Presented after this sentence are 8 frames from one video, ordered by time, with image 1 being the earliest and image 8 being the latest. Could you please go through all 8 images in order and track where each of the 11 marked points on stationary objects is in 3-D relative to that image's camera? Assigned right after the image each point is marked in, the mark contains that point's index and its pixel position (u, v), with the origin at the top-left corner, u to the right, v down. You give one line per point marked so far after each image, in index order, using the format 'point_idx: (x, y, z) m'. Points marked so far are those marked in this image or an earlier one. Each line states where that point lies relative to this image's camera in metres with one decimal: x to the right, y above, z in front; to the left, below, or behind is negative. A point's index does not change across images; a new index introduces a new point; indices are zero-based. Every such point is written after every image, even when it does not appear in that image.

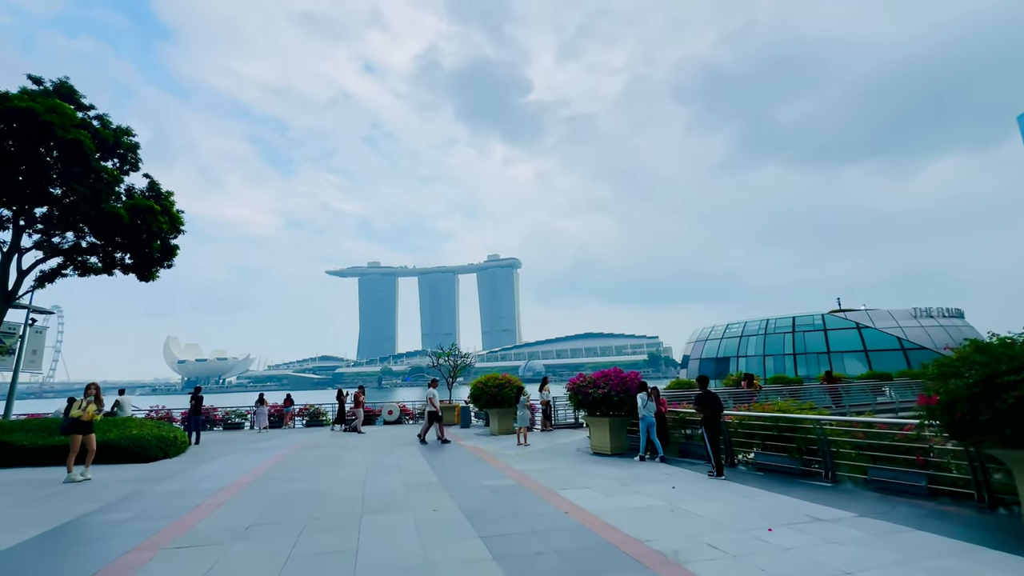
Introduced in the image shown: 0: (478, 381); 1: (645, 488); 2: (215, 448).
0: (-1.2, -3.4, +16.3) m
1: (+2.2, -3.3, +7.4) m
2: (-9.7, -5.2, +14.8) m
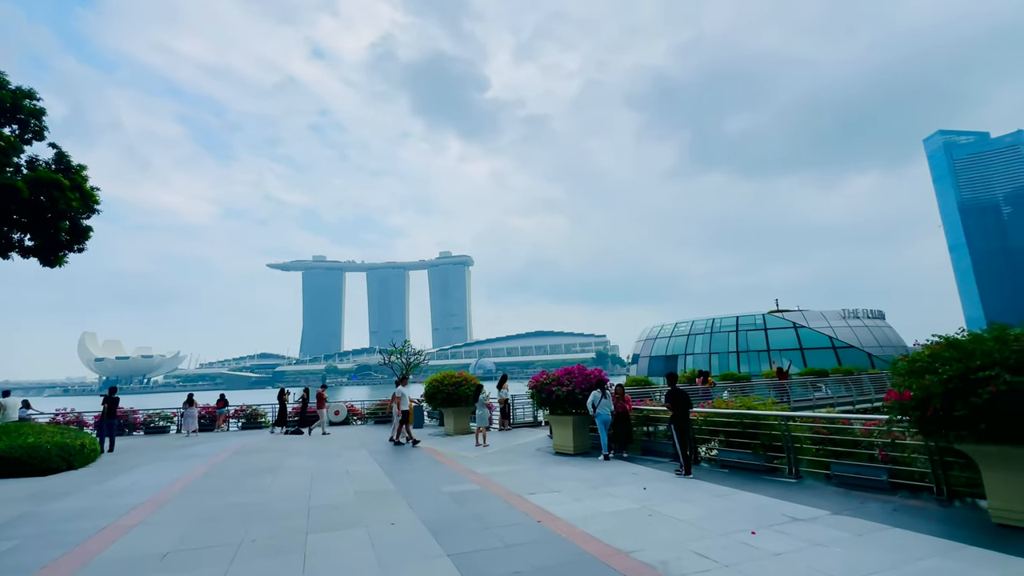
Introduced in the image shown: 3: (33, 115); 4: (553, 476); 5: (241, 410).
0: (-2.7, -3.1, +15.5) m
1: (+1.6, -3.2, +7.1) m
2: (-11.0, -4.8, +13.1) m
3: (-14.9, +5.3, +14.2) m
4: (+0.7, -3.4, +8.1) m
5: (-12.0, -5.4, +19.9) m
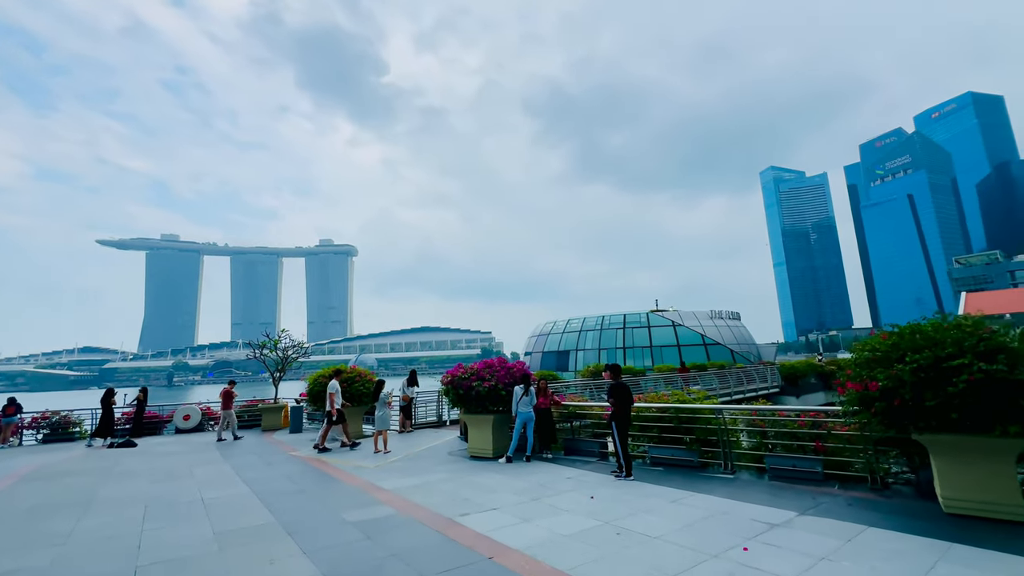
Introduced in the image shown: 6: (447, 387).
0: (-5.6, -2.5, +13.1) m
1: (+0.7, -2.8, +6.0) m
2: (-13.1, -3.9, +8.8) m
3: (-16.8, +6.4, +8.8) m
4: (-0.5, -3.0, +6.8) m
5: (-15.8, -4.4, +15.1) m
6: (-1.4, -2.2, +9.8) m
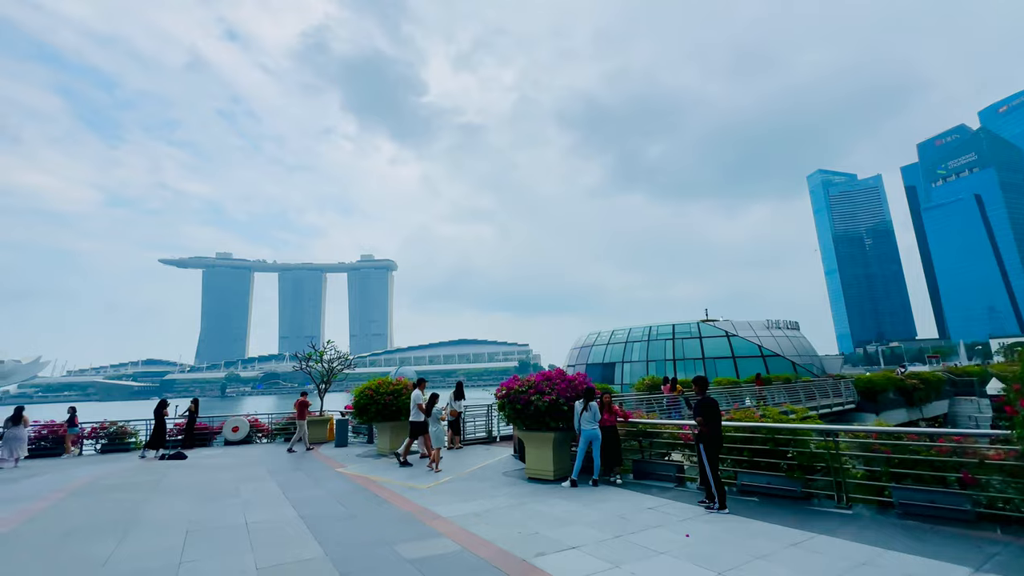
0: (-4.1, -2.8, +12.7) m
1: (+1.6, -2.8, +5.0) m
2: (-12.0, -4.1, +8.9) m
3: (-15.7, +6.1, +9.5) m
4: (+0.5, -3.1, +6.0) m
5: (-14.1, -4.8, +15.4) m
6: (-0.2, -2.3, +9.0) m
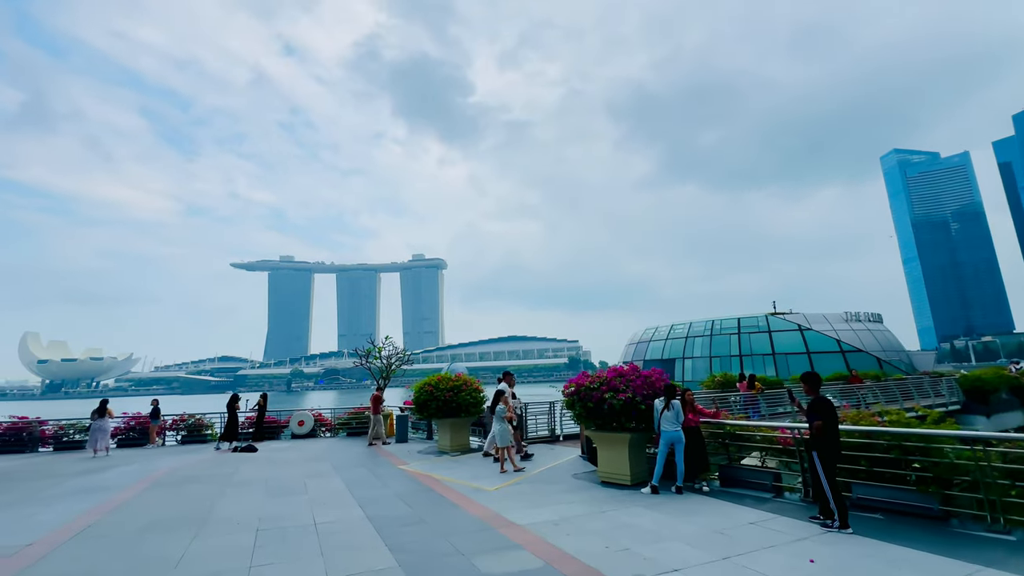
0: (-2.4, -2.6, +12.5) m
1: (+2.5, -2.6, +4.3) m
2: (-10.6, -4.1, +9.6) m
3: (-14.4, +6.1, +10.5) m
4: (+1.5, -2.9, +5.3) m
5: (-12.0, -4.8, +16.2) m
6: (+1.1, -2.1, +8.4) m
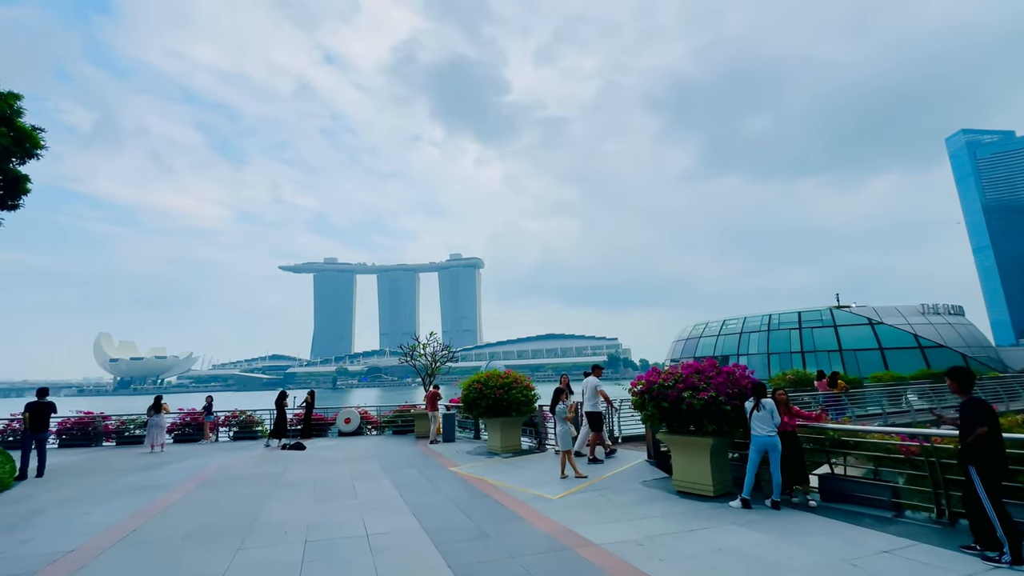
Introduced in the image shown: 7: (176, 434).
0: (-1.0, -2.4, +11.8) m
1: (+3.2, -2.4, +3.3) m
2: (-9.4, -4.0, +9.6) m
3: (-13.2, +6.1, +10.8) m
4: (+2.3, -2.6, +4.4) m
5: (-10.2, -4.7, +16.4) m
6: (+2.1, -1.8, +7.5) m
7: (-11.7, -5.1, +15.6) m
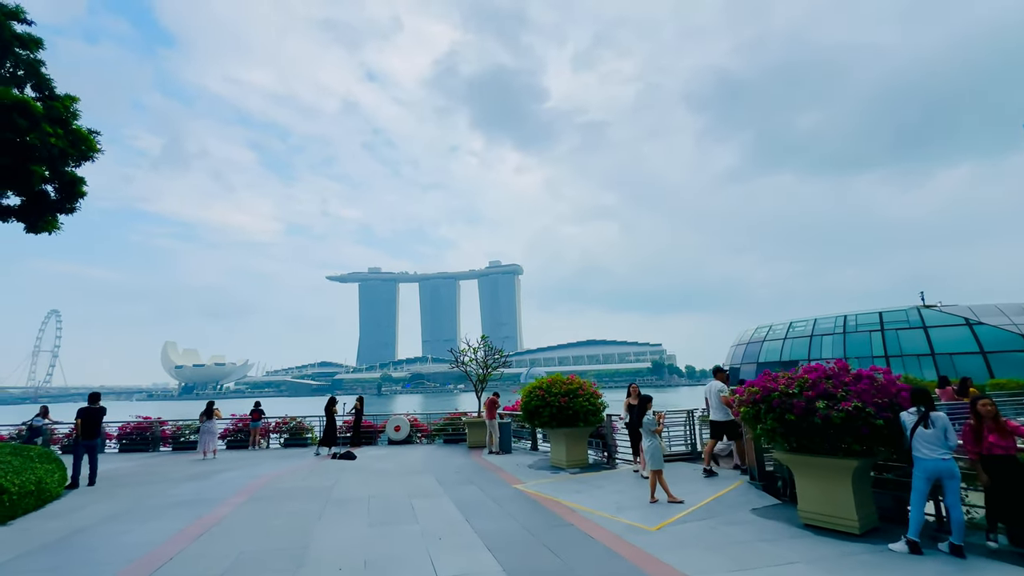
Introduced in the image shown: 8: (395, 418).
0: (+0.6, -2.3, +10.7) m
1: (+3.9, -2.1, +1.9) m
2: (-7.9, -4.1, +9.2) m
3: (-11.9, +6.0, +10.9) m
4: (+3.2, -2.4, +3.0) m
5: (-8.2, -4.8, +16.0) m
6: (+3.3, -1.6, +6.2) m
7: (-9.7, -5.2, +15.4) m
8: (-4.1, -4.5, +15.8) m
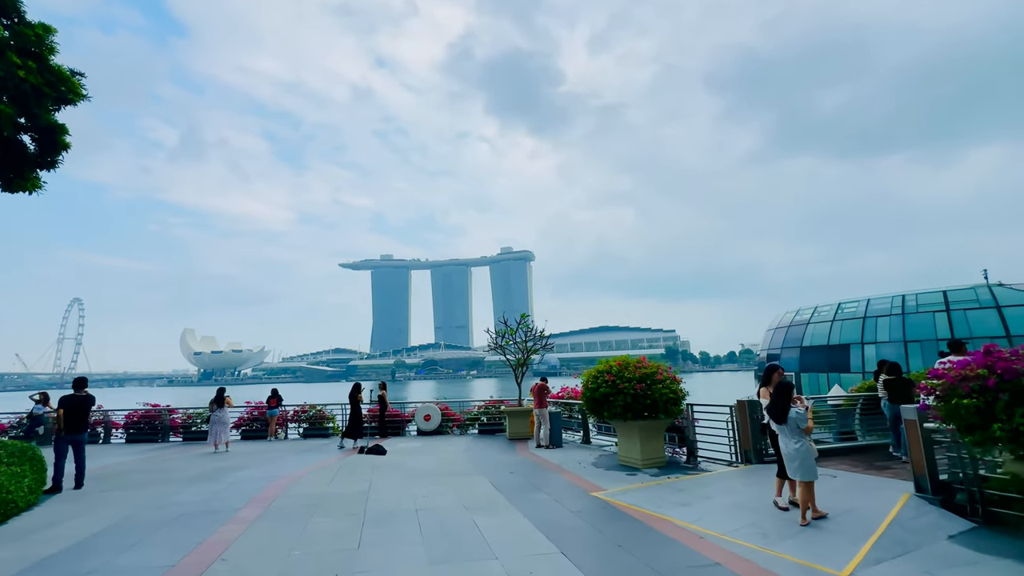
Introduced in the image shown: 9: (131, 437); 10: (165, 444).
0: (+1.8, -1.6, +9.0) m
1: (+5.0, -1.7, 0.0) m
2: (-6.7, -3.4, +7.7) m
3: (-10.7, +6.6, +9.2) m
4: (+4.2, -1.9, +1.2) m
5: (-6.8, -4.0, +14.5) m
6: (+4.4, -1.1, +4.3) m
7: (-8.4, -4.4, +14.0) m
8: (-2.7, -3.7, +14.2) m
9: (-12.3, -4.8, +14.4) m
10: (-10.5, -4.7, +13.6) m
